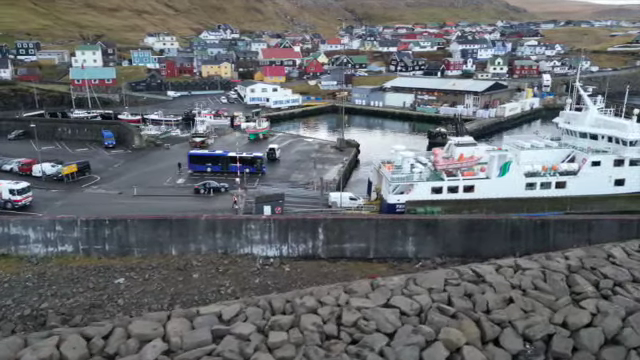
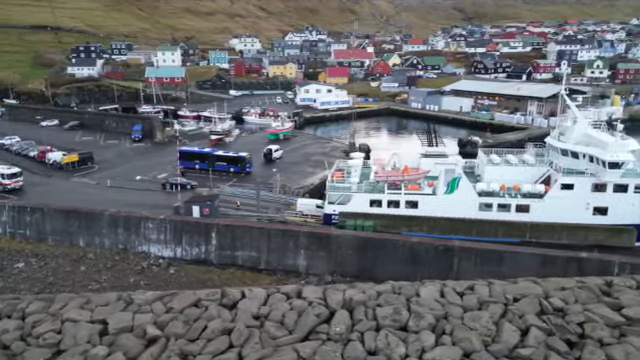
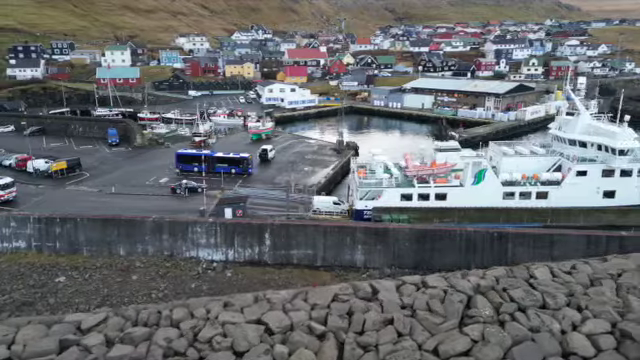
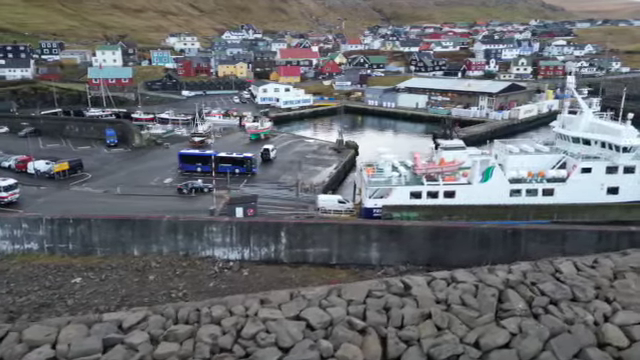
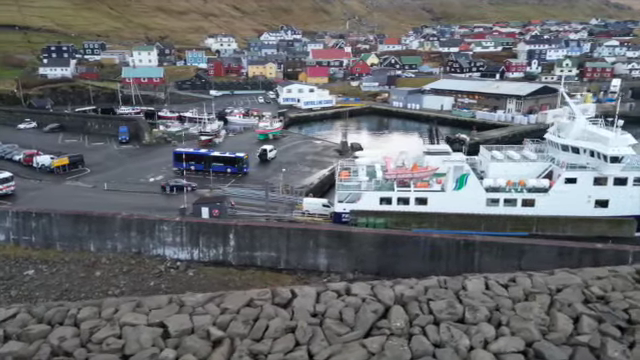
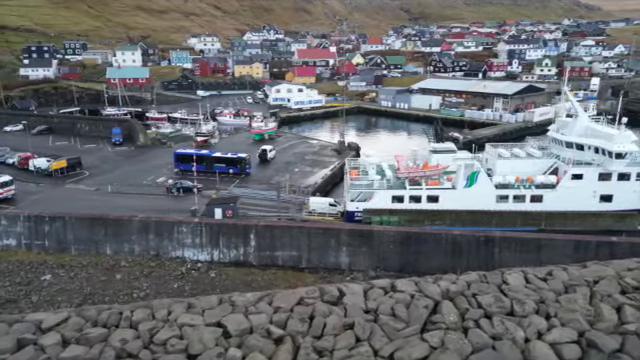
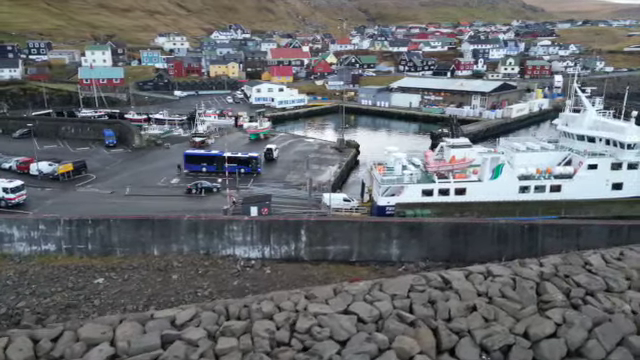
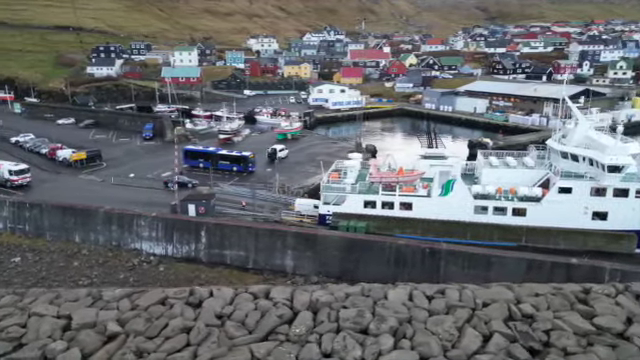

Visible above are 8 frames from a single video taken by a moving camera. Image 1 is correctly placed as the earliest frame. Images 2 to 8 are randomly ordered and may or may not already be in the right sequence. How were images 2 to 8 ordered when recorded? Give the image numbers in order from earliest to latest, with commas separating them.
7, 4, 3, 6, 5, 2, 8
